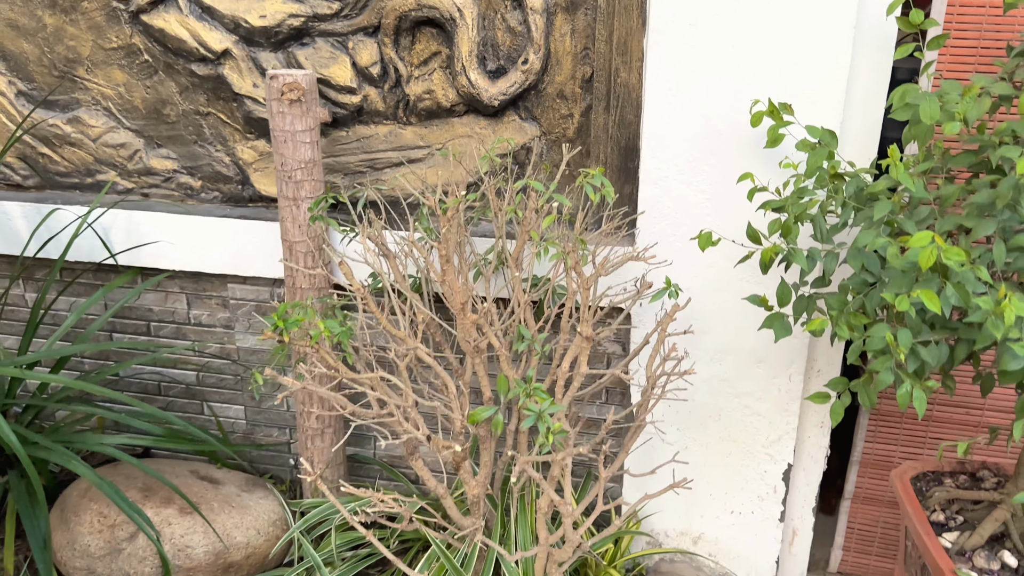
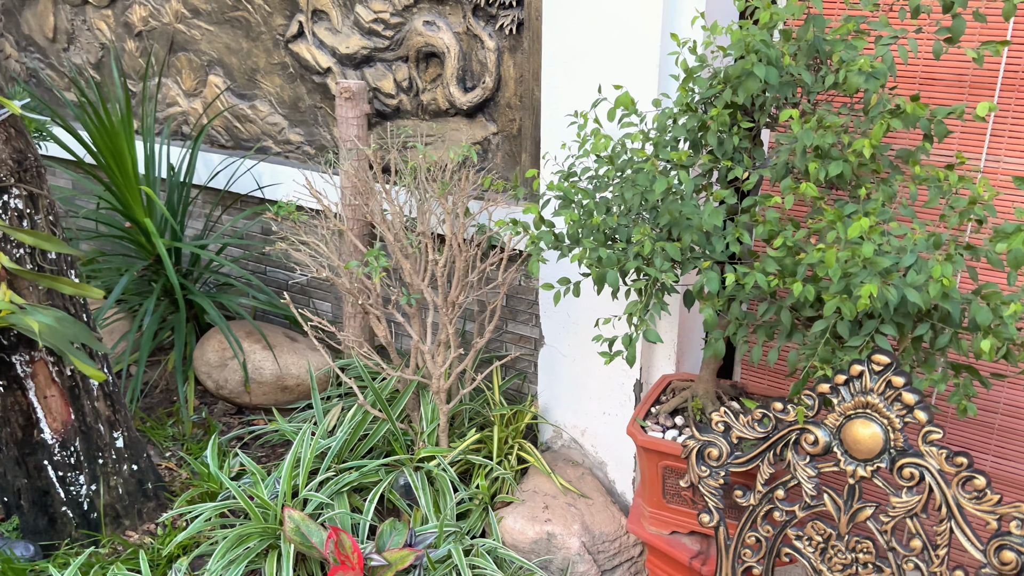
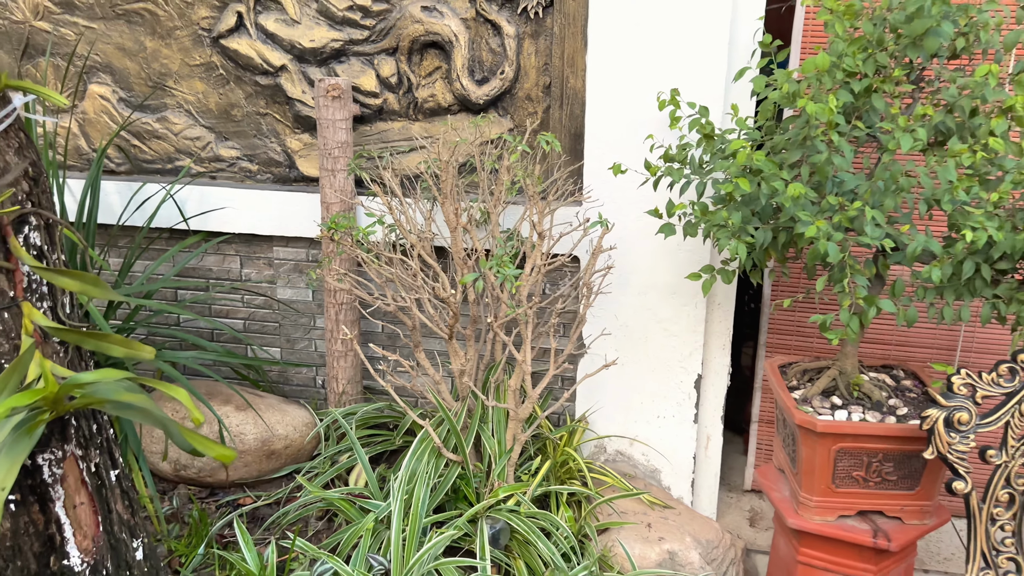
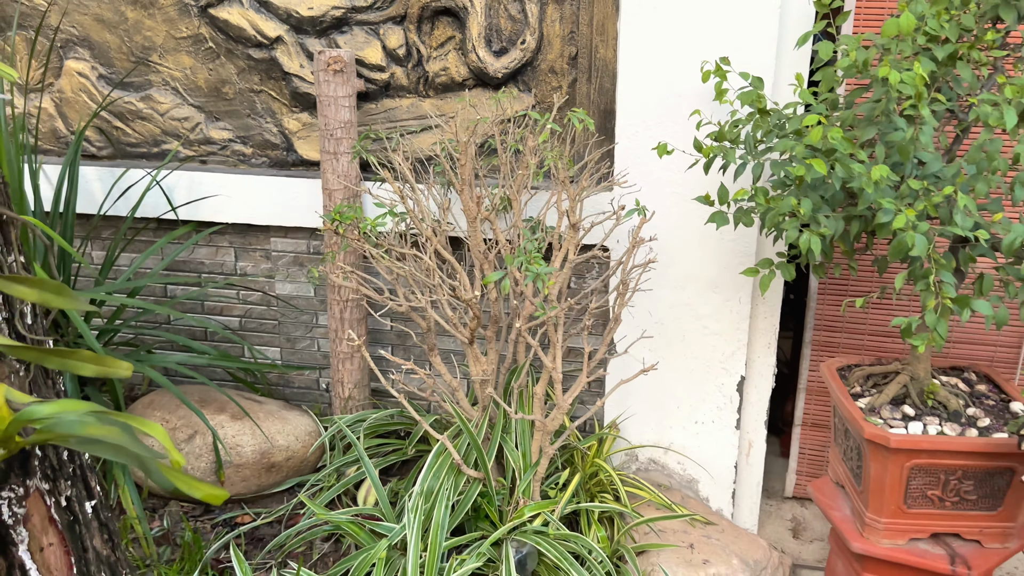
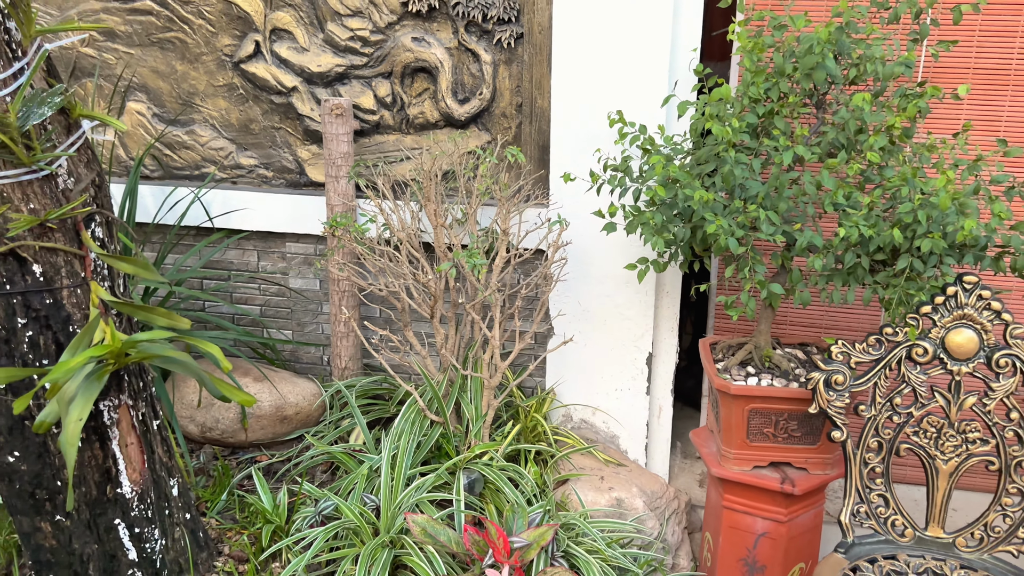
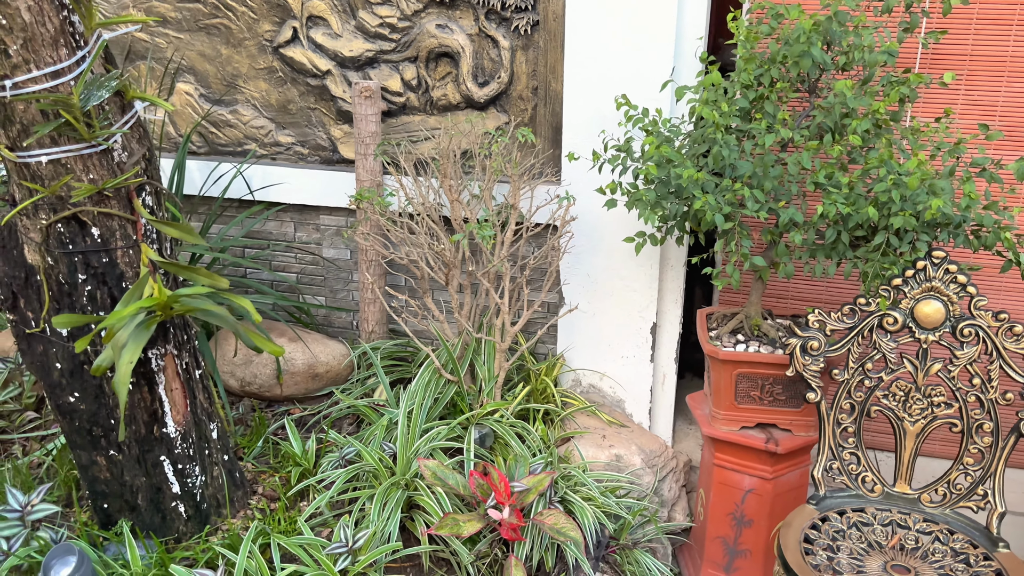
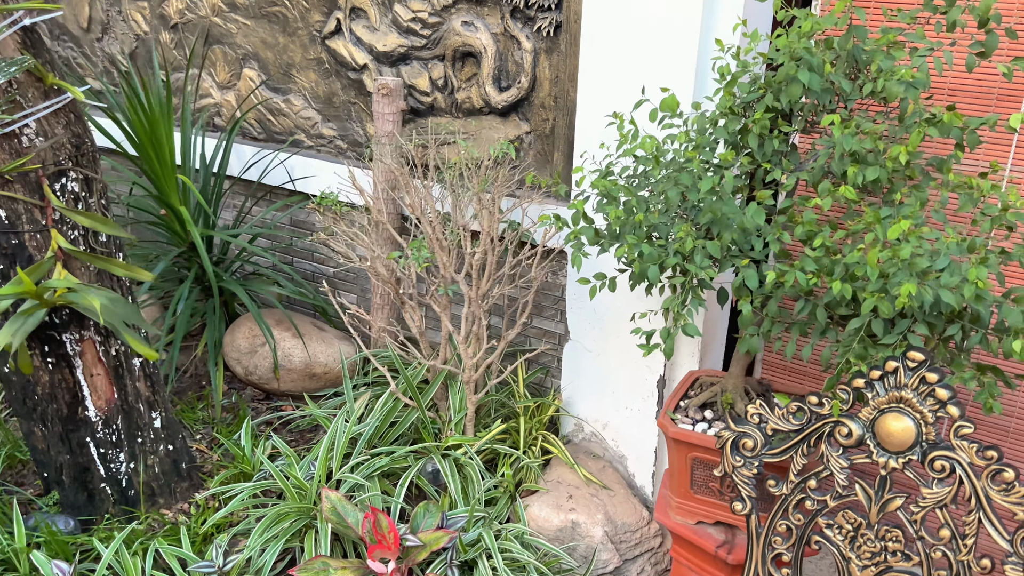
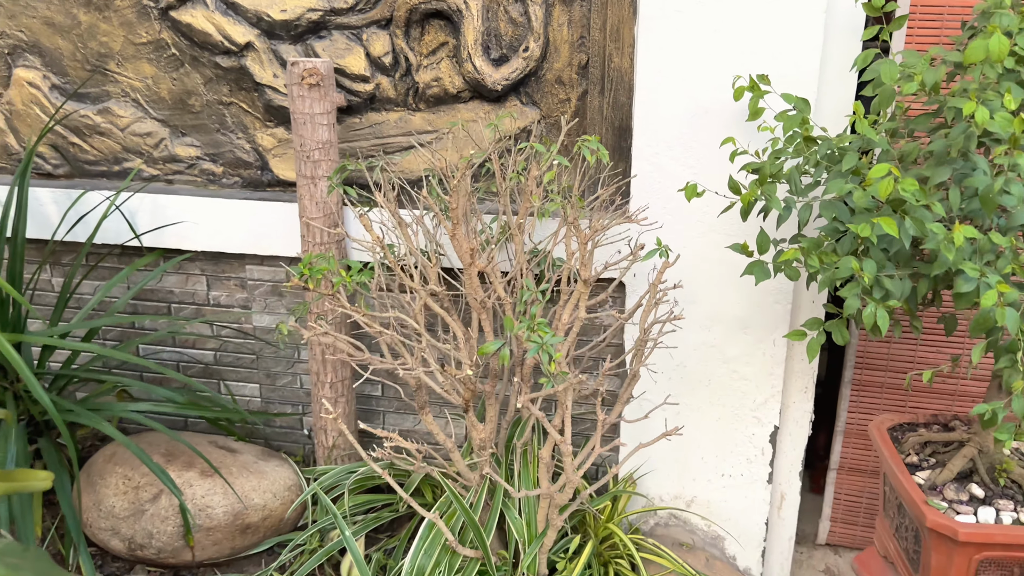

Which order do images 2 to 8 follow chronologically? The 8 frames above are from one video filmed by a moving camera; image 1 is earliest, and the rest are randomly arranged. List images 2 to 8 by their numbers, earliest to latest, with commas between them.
8, 4, 3, 5, 6, 7, 2
